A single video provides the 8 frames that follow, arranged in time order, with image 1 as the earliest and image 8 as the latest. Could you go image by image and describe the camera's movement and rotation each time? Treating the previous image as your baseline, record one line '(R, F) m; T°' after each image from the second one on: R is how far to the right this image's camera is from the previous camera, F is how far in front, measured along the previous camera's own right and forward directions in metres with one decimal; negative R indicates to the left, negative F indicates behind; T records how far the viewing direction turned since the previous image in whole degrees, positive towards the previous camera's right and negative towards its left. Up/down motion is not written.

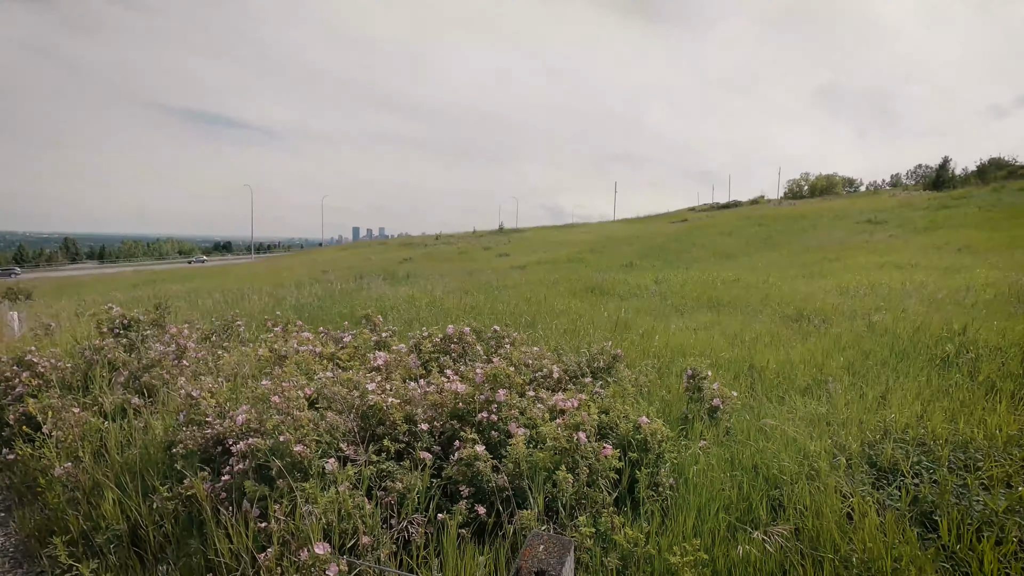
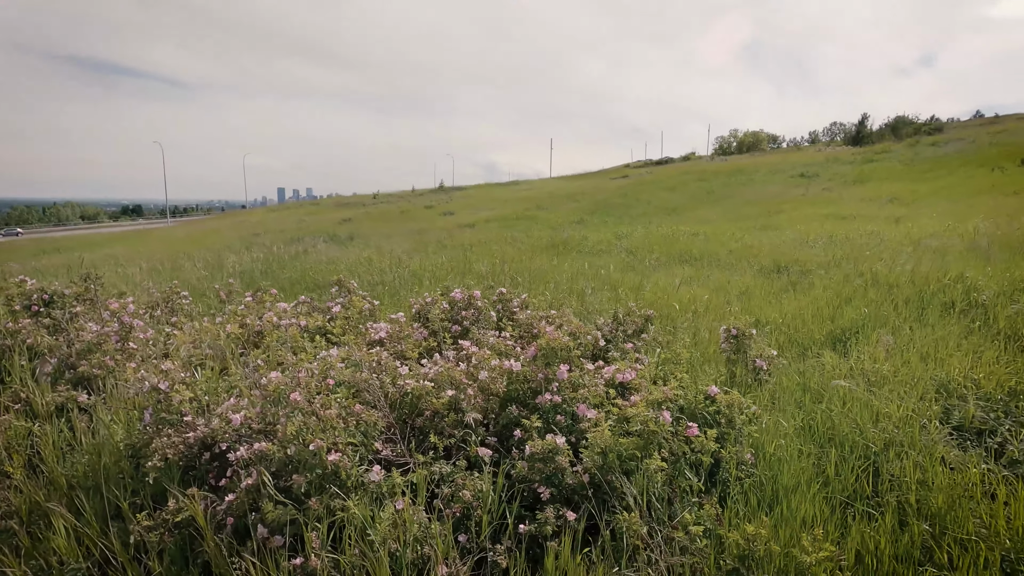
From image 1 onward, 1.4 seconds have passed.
(-0.6, +0.6) m; +7°
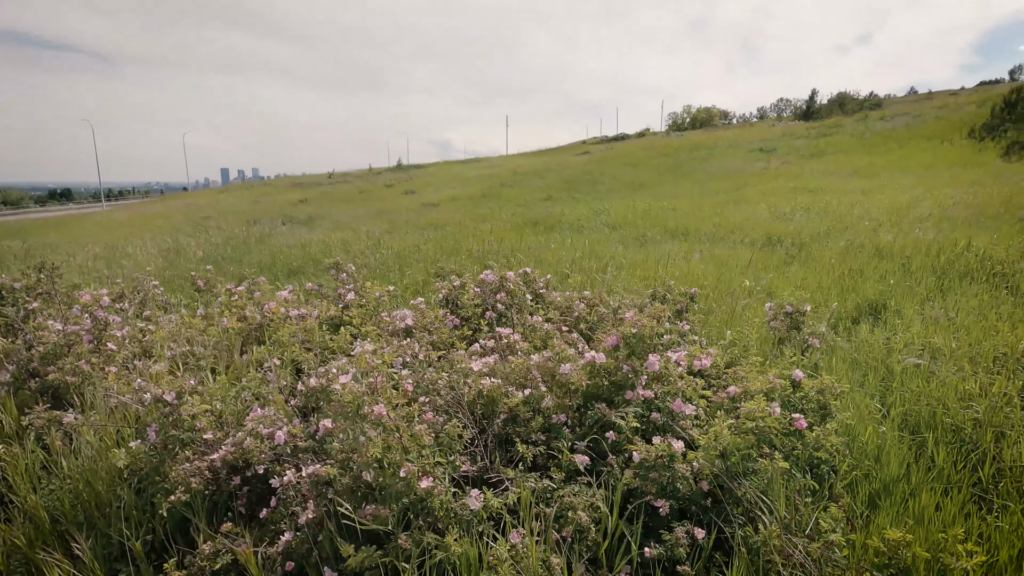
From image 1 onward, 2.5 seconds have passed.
(-0.5, +0.4) m; +4°
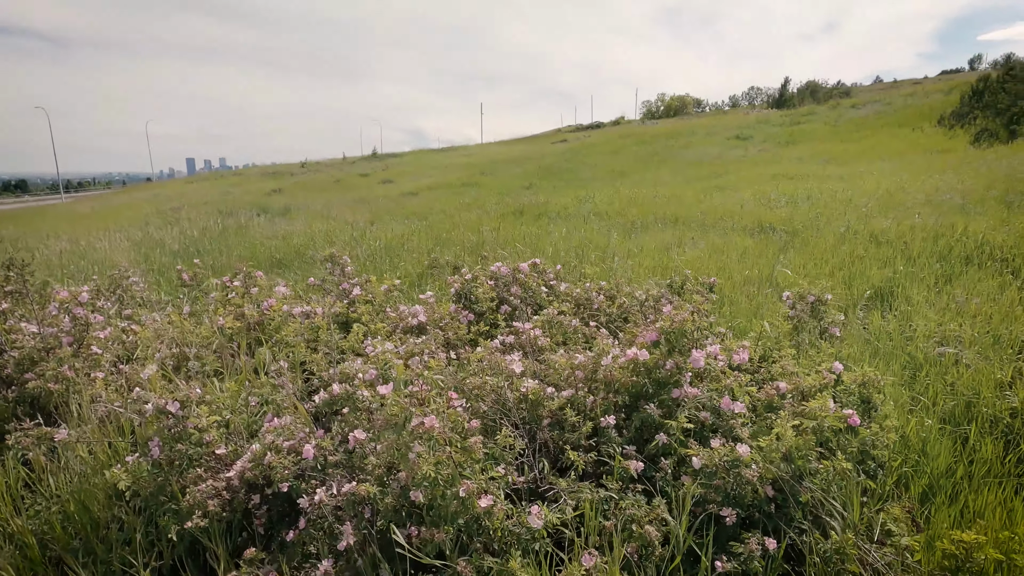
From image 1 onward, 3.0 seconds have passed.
(-0.2, +0.2) m; +3°
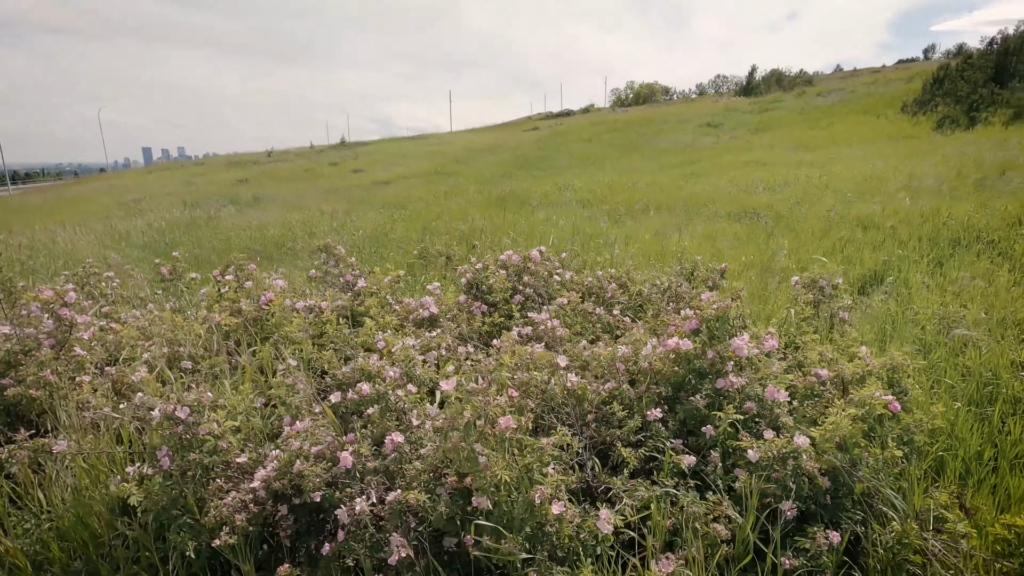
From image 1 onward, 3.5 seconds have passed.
(-0.2, +0.1) m; +3°
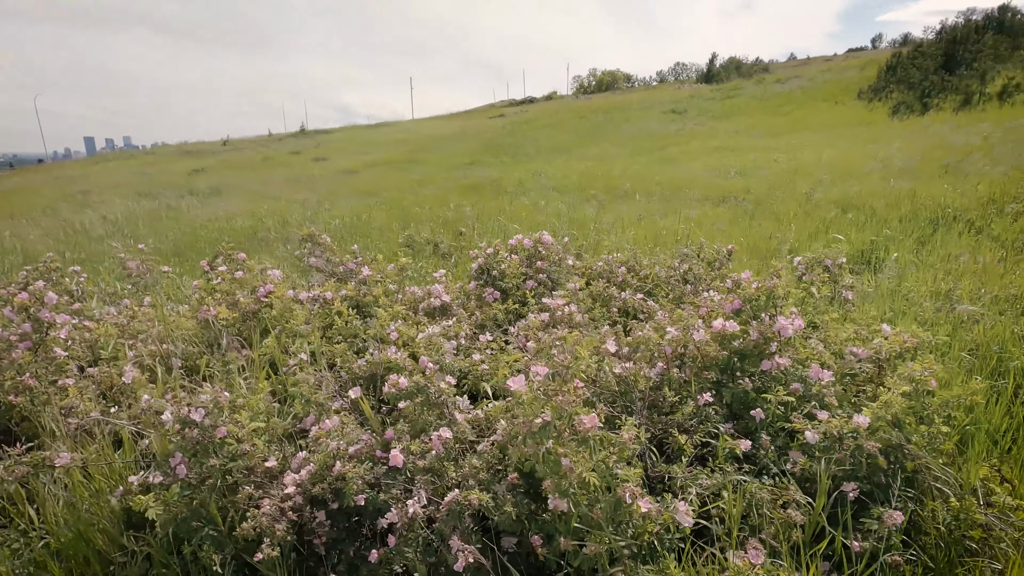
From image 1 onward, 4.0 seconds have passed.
(-0.2, +0.1) m; +4°
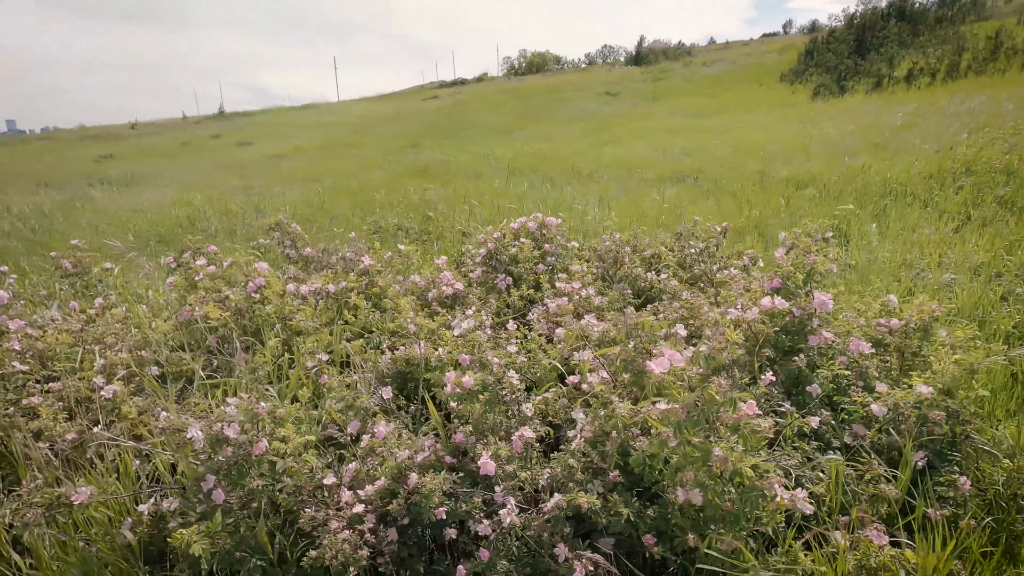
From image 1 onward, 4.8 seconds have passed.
(-0.4, +0.1) m; +7°
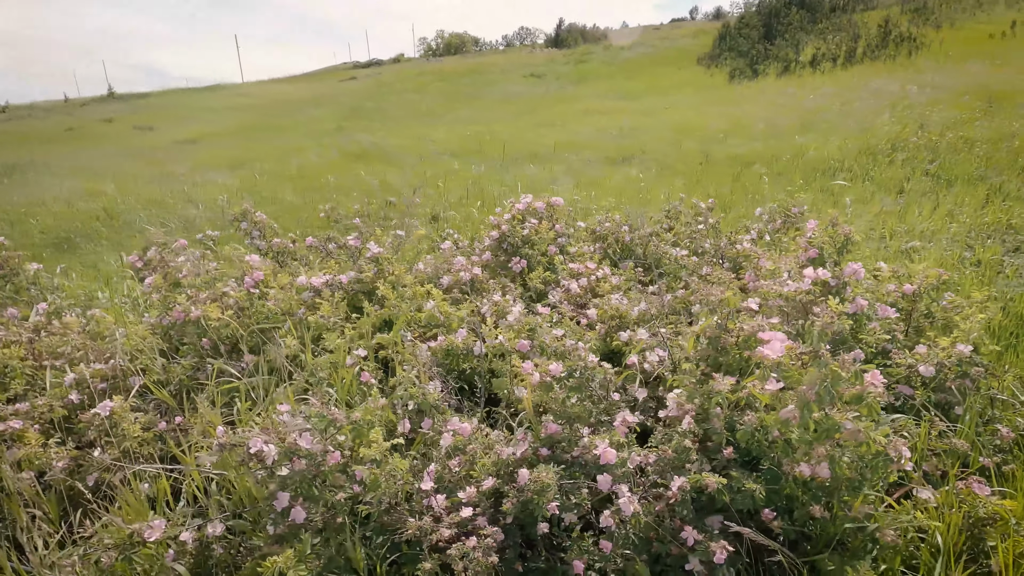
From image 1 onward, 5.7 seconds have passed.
(-0.4, +0.1) m; +8°
